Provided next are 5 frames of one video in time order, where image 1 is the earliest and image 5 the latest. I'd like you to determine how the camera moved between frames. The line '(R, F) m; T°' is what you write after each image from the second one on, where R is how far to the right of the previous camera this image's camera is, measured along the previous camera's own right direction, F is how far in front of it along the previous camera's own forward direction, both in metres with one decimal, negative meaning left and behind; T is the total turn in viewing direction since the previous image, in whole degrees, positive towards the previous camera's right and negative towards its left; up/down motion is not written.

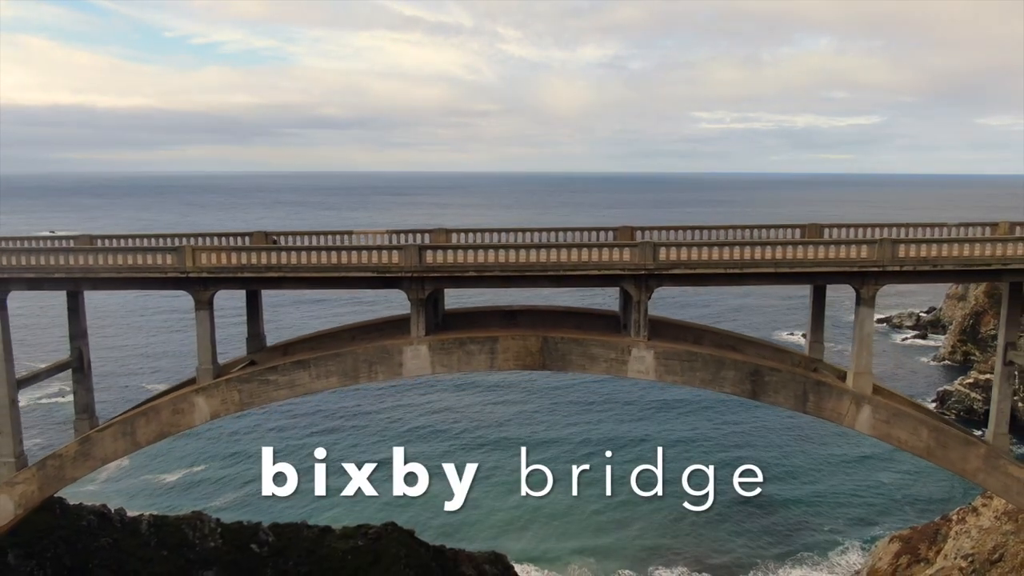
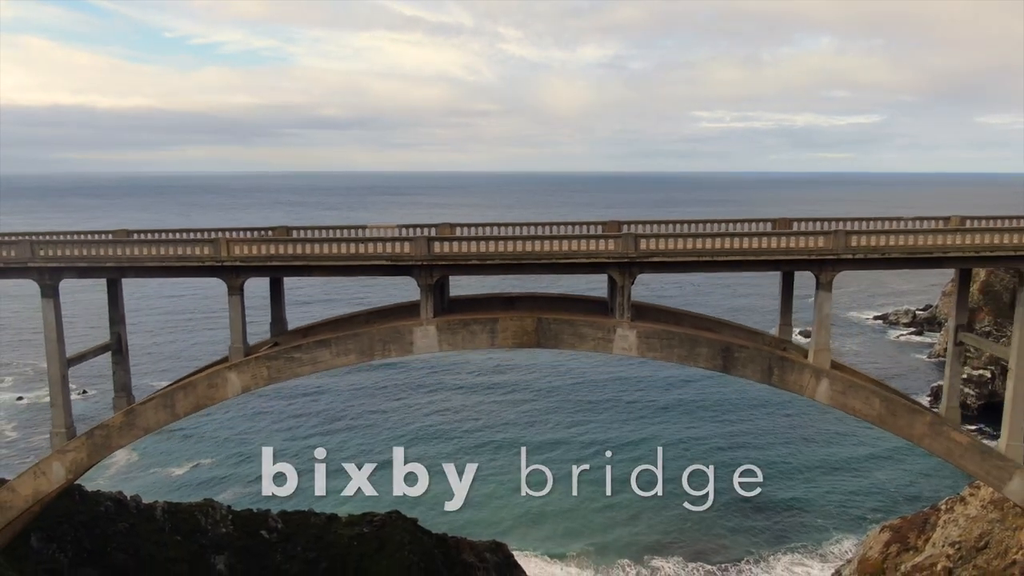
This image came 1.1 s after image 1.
(0.0, -0.6) m; 0°
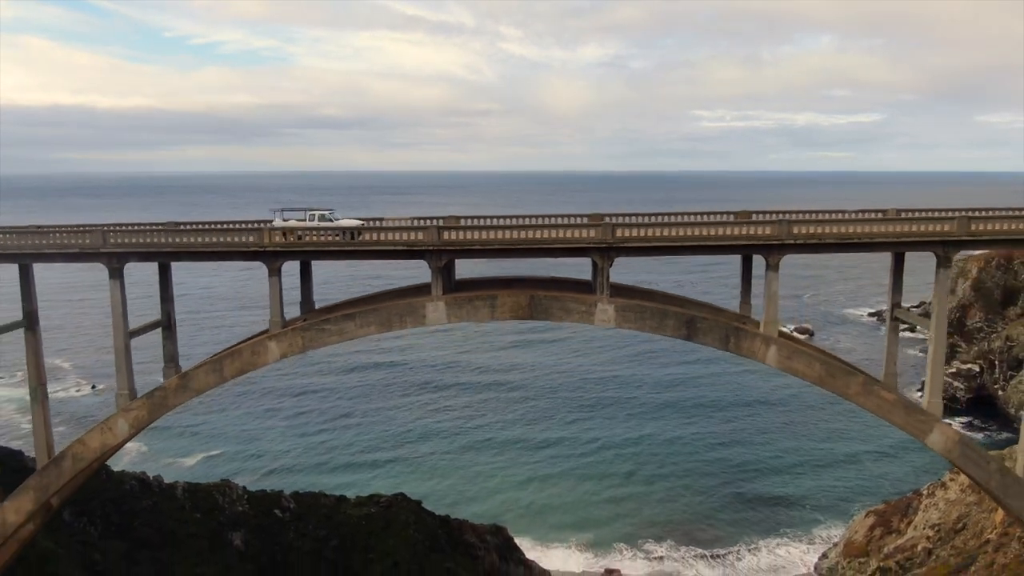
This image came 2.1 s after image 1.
(+0.1, -1.0) m; 0°
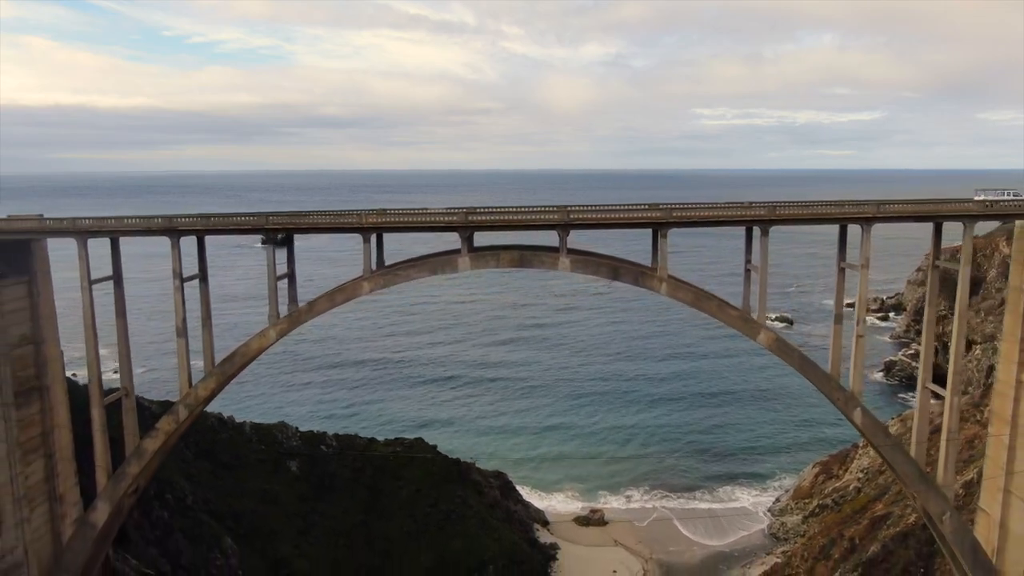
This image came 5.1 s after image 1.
(+0.2, -4.5) m; 0°
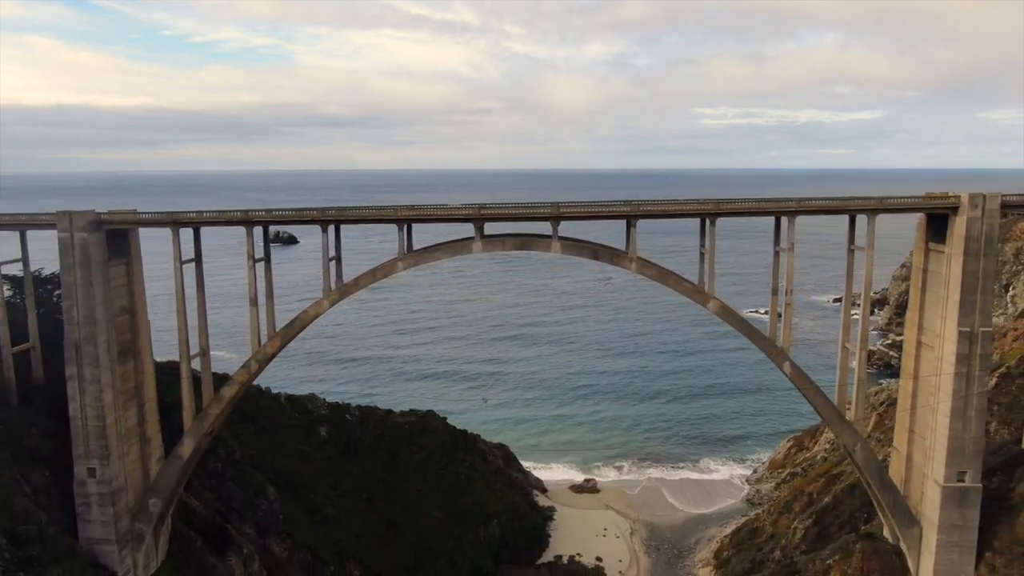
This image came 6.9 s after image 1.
(-0.1, -3.1) m; 0°
